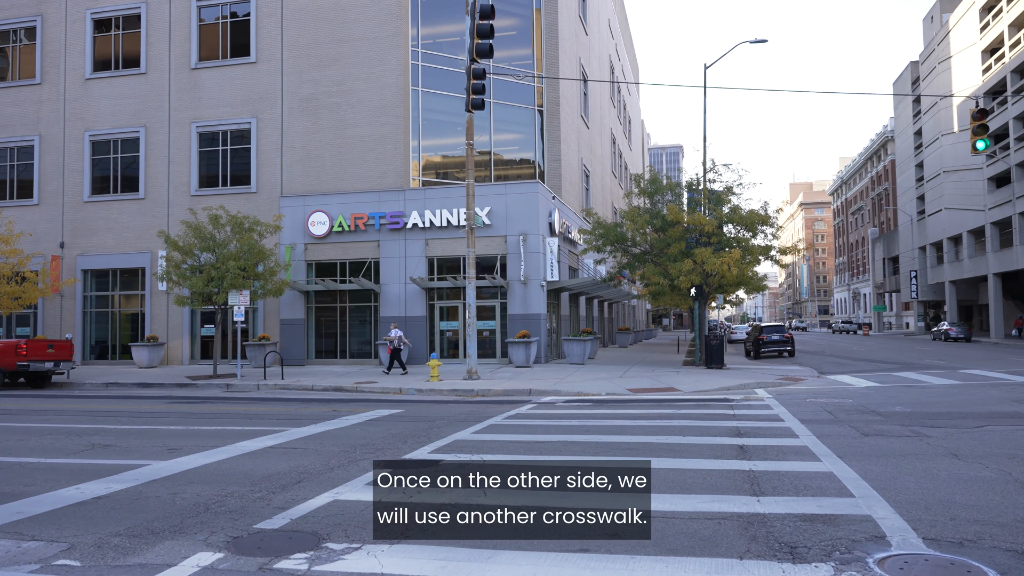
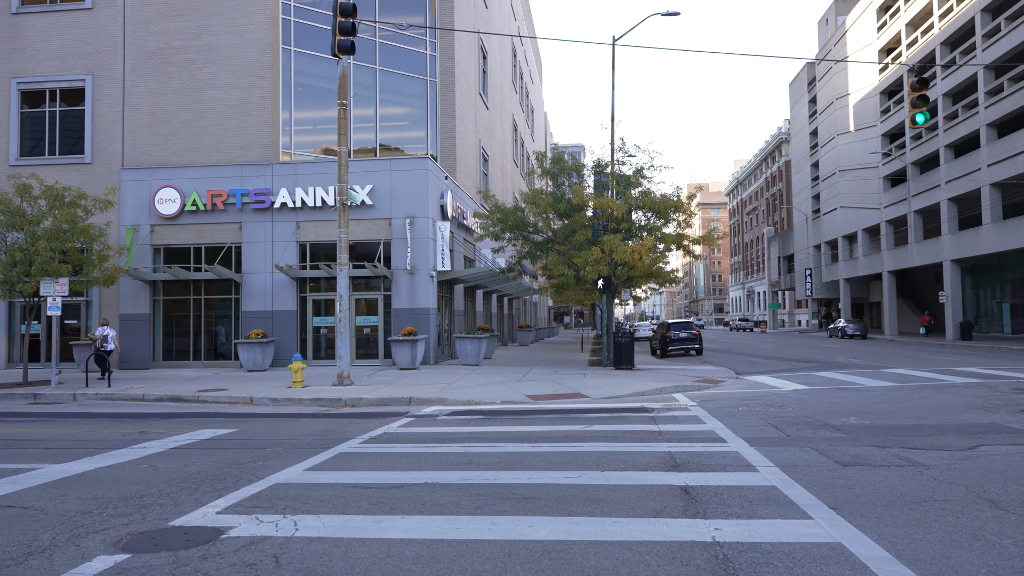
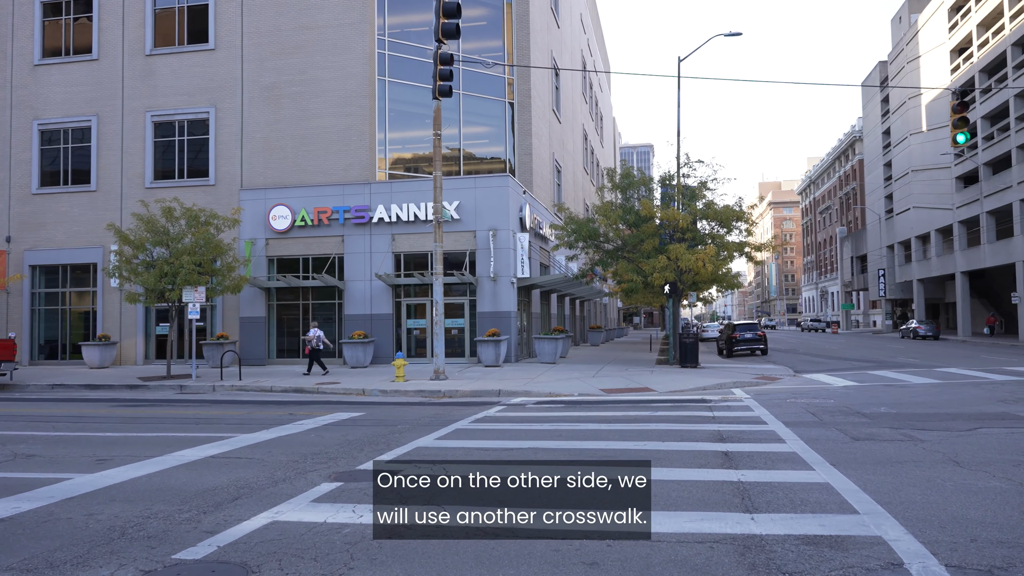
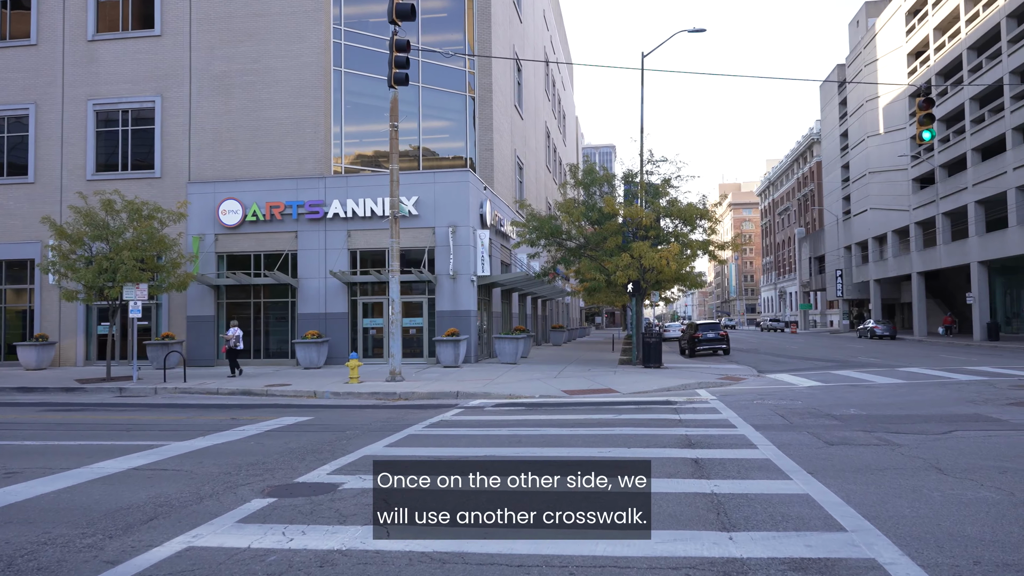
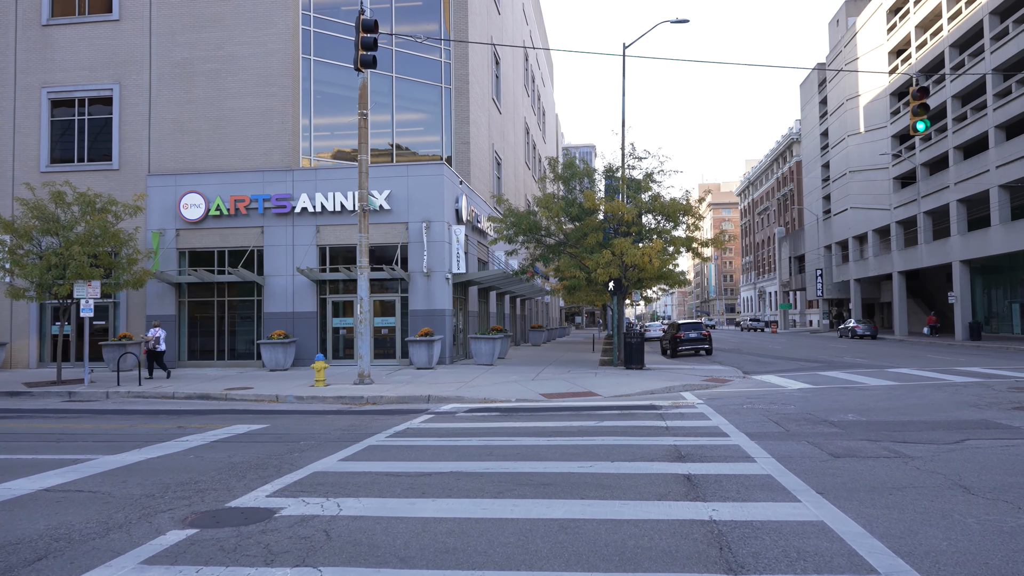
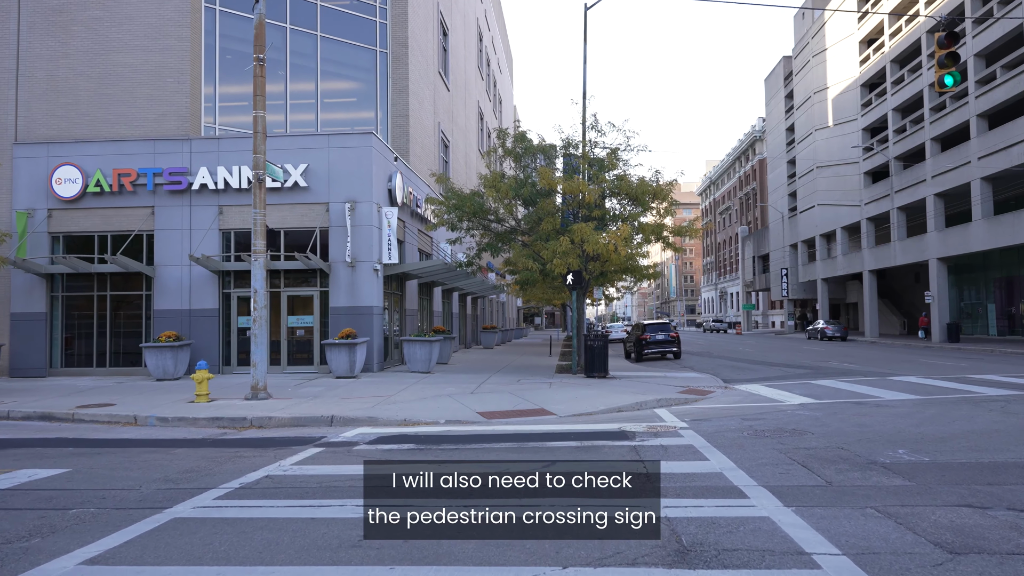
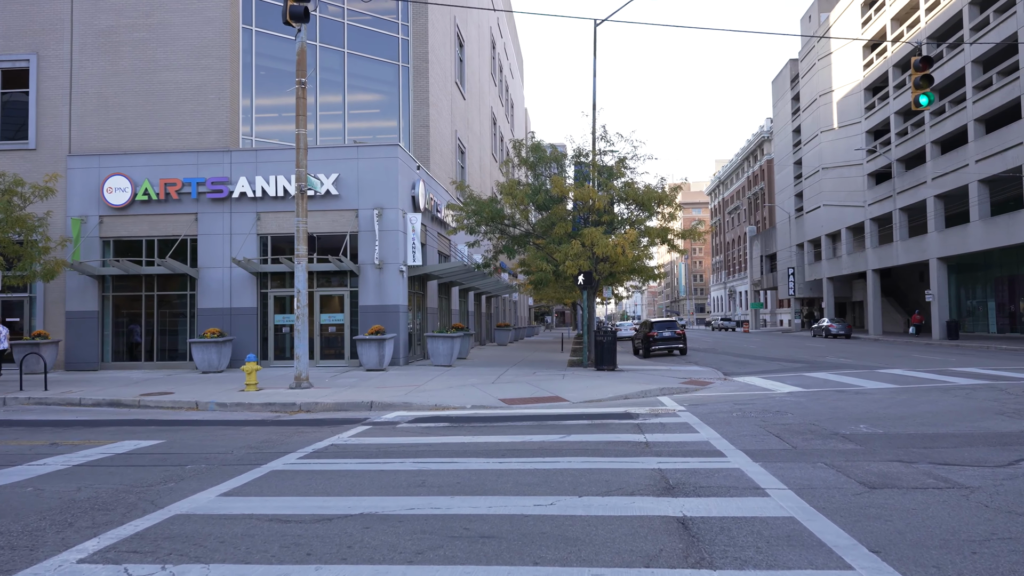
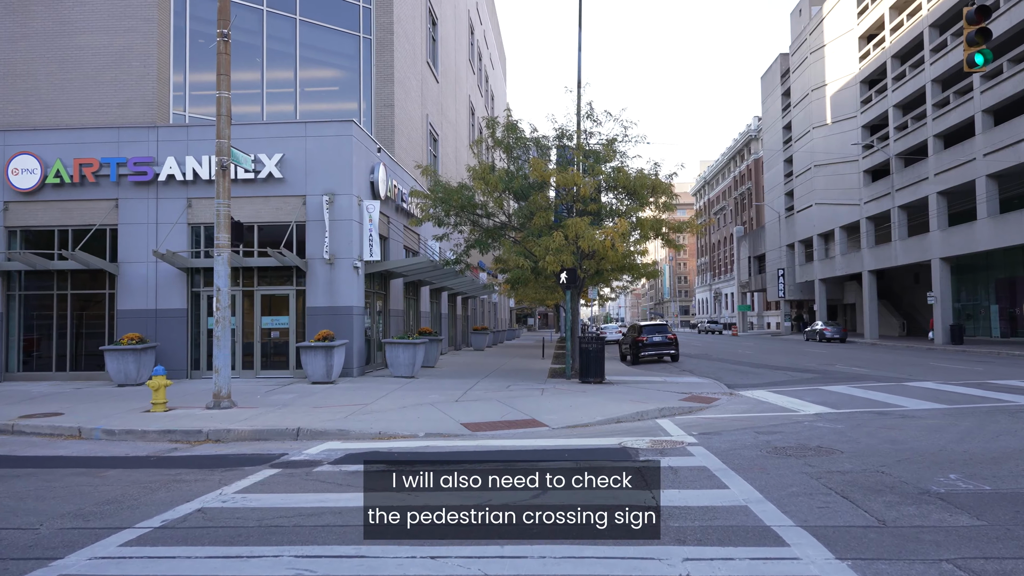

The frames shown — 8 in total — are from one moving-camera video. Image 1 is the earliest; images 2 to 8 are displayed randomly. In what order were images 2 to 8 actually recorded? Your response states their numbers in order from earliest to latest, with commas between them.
3, 4, 5, 2, 7, 6, 8
